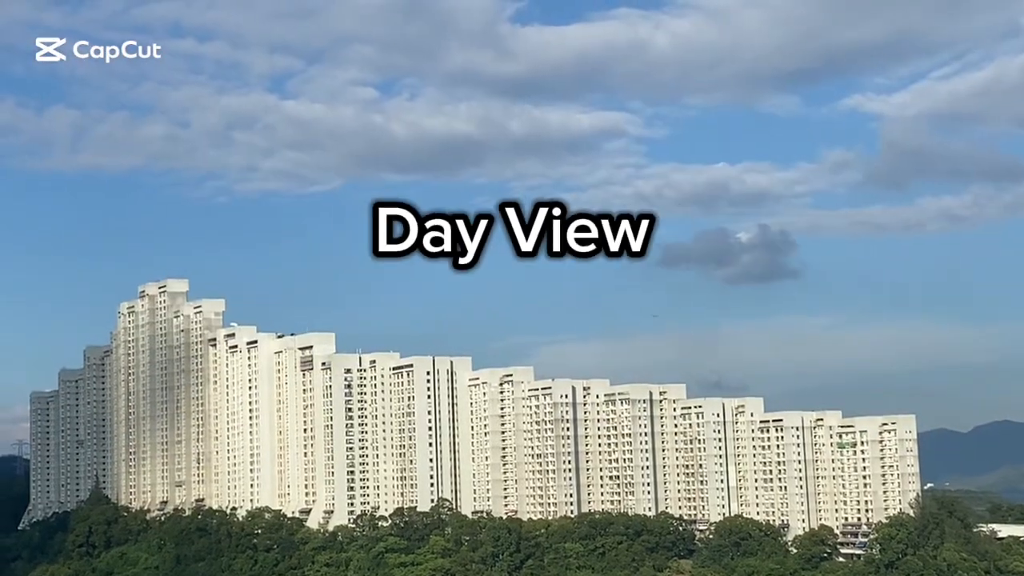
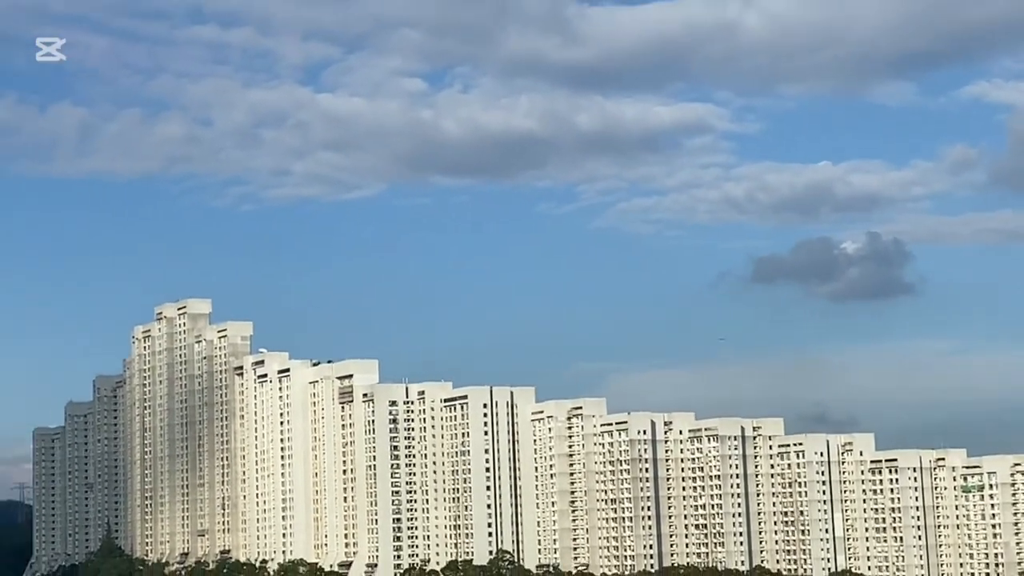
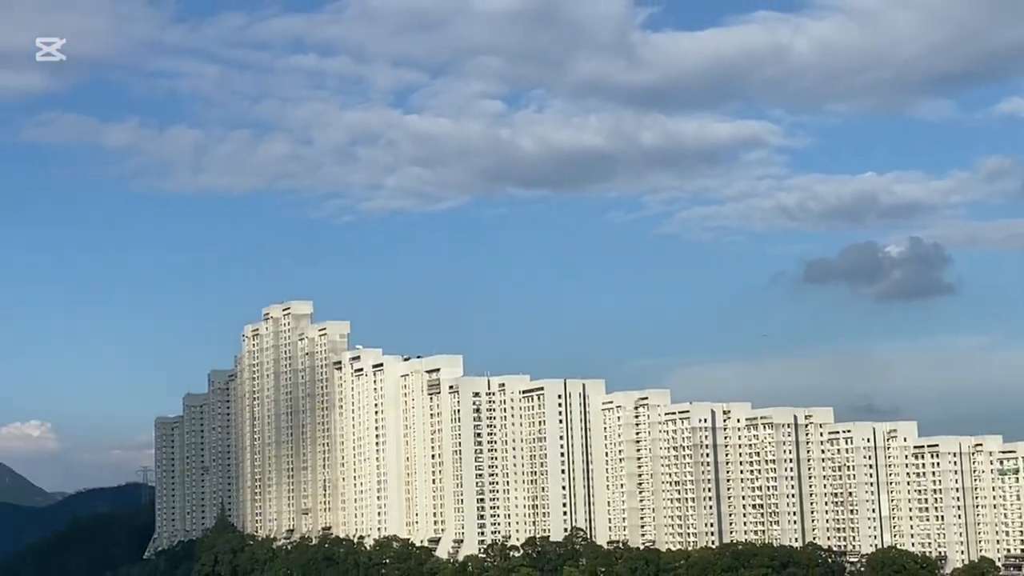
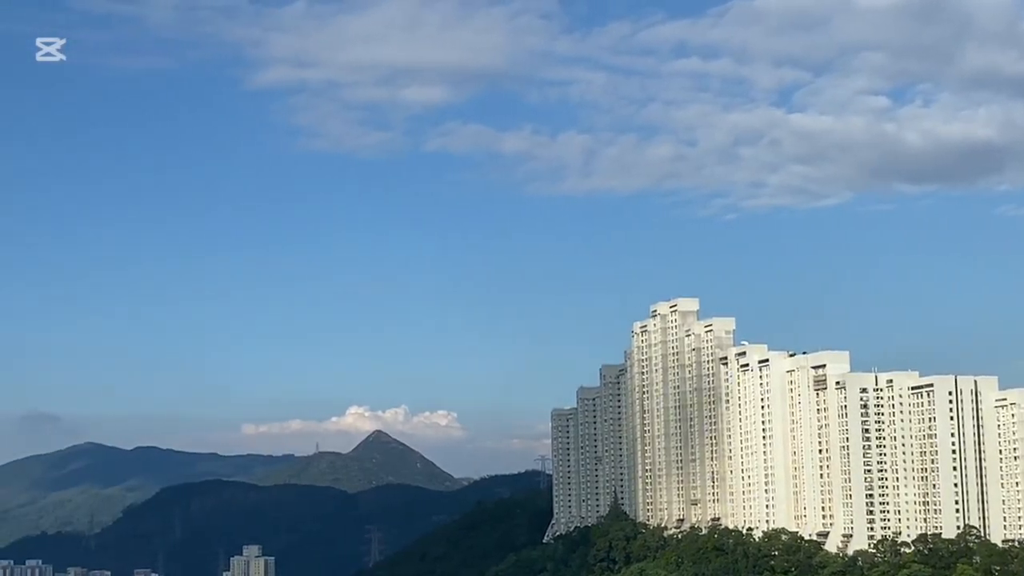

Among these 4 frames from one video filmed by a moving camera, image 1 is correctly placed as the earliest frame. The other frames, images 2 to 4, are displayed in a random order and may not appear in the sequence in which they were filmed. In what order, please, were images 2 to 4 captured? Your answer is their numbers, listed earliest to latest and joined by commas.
2, 3, 4
